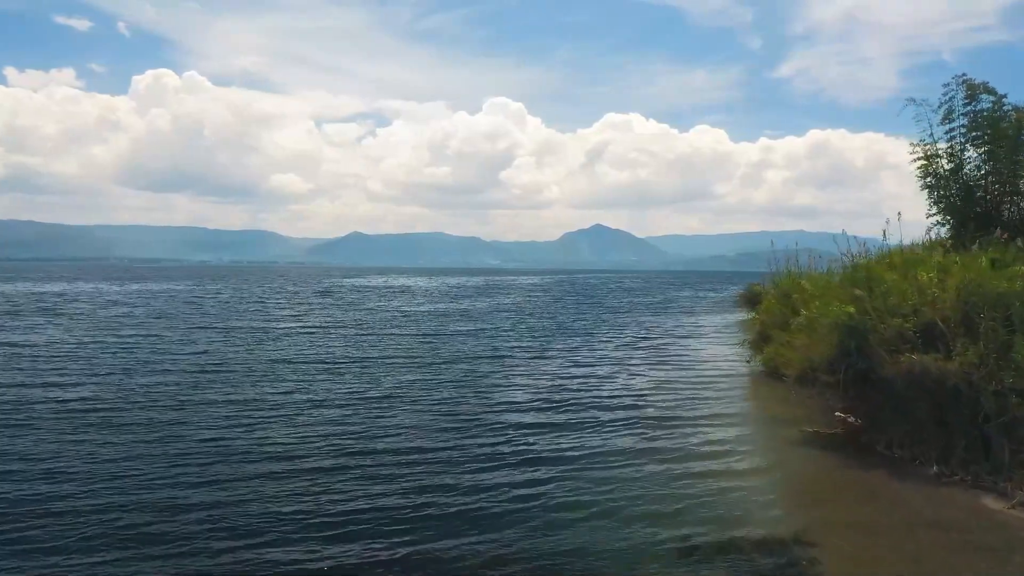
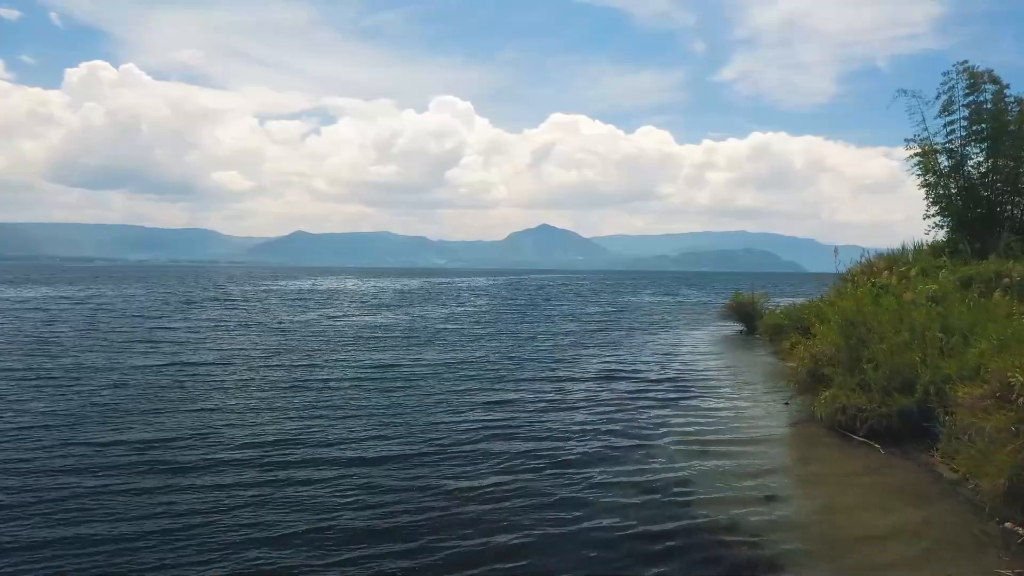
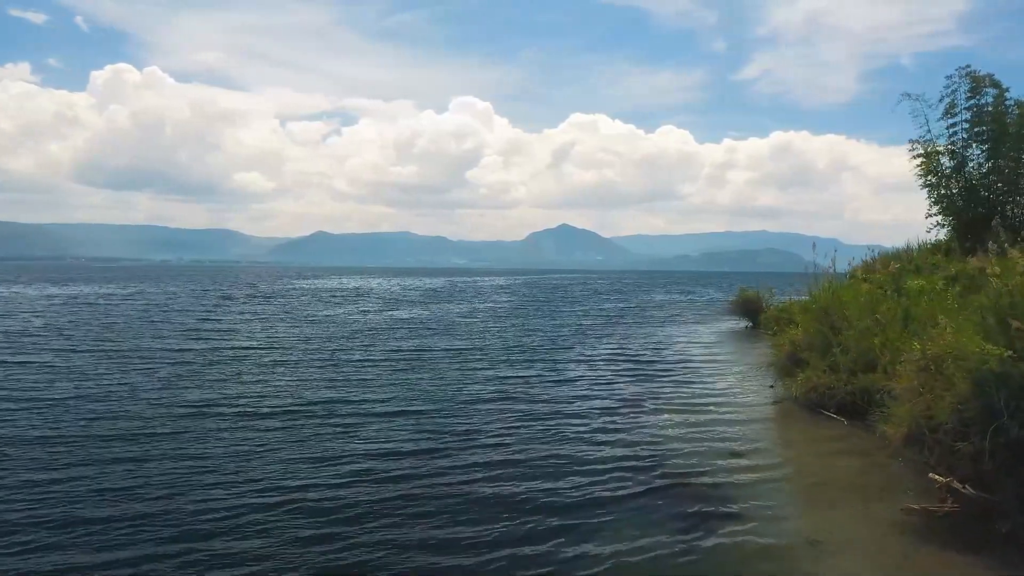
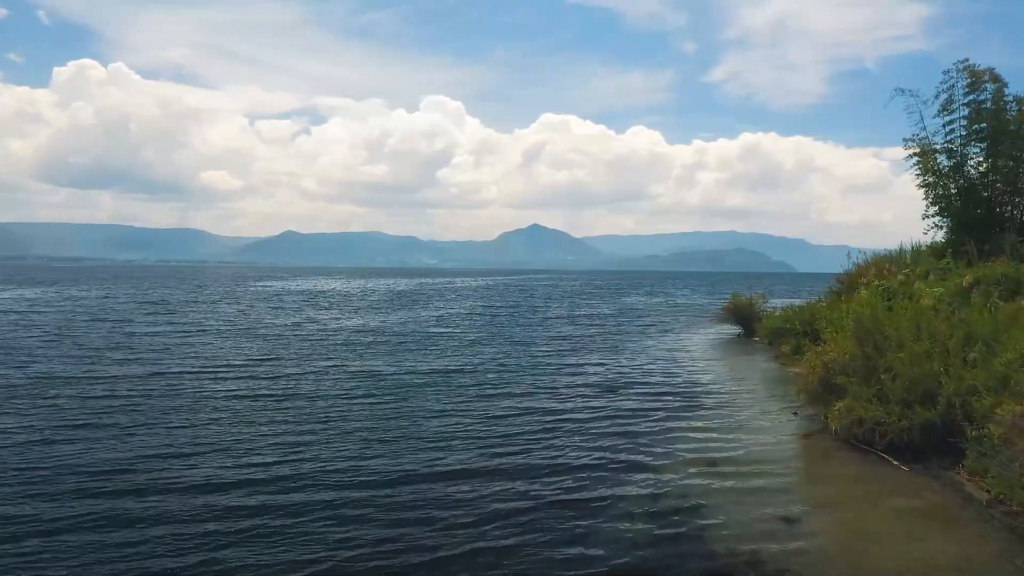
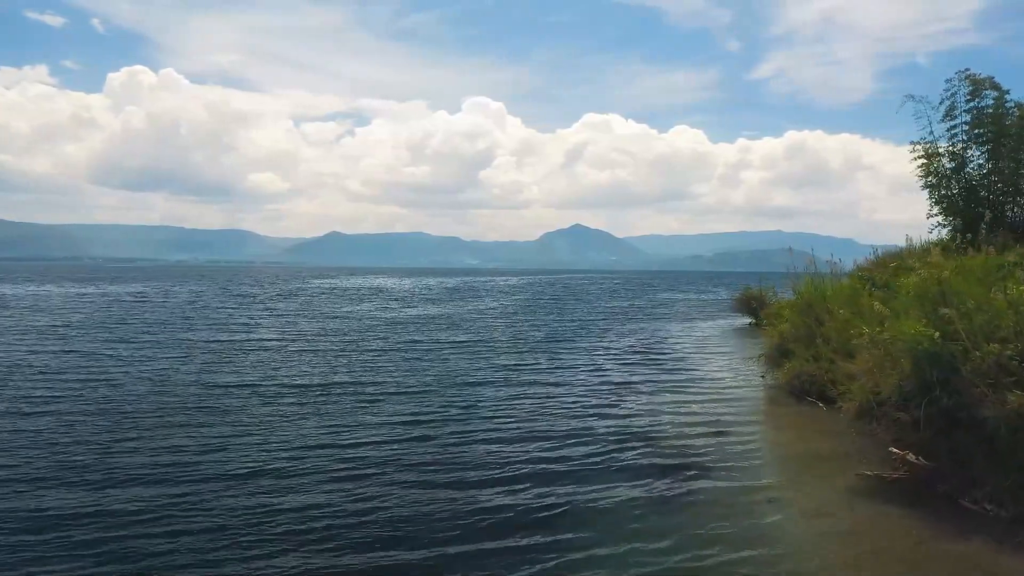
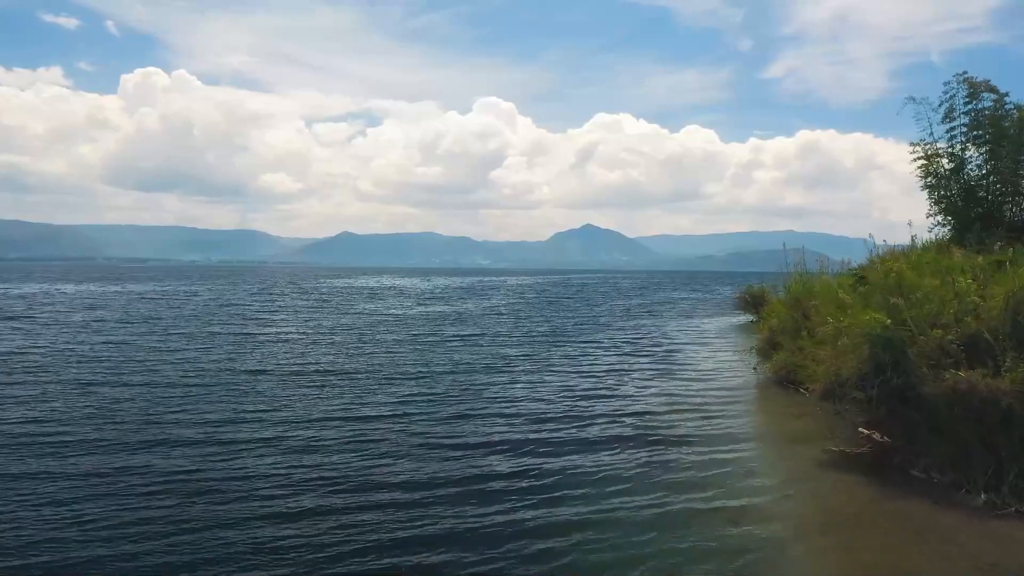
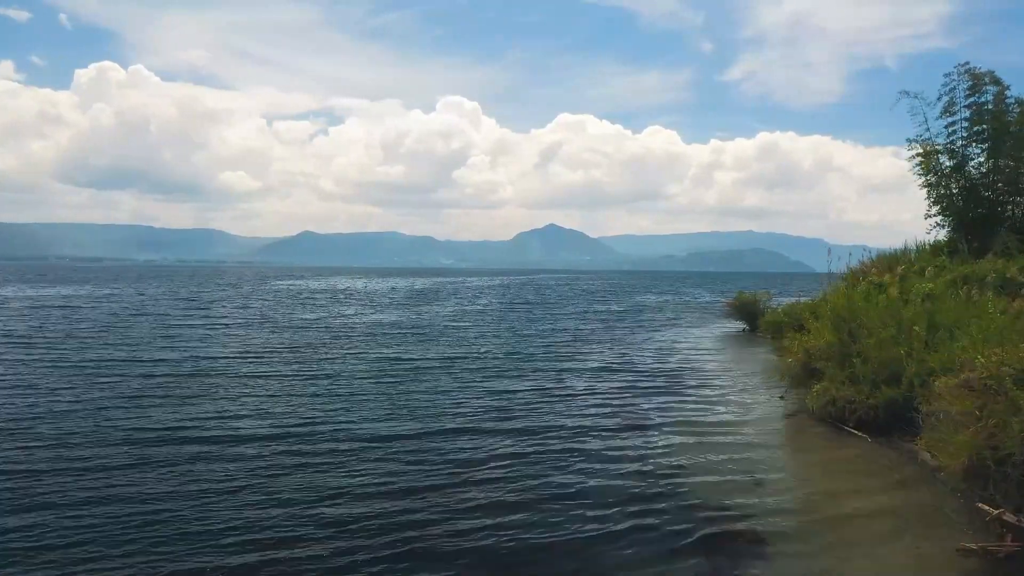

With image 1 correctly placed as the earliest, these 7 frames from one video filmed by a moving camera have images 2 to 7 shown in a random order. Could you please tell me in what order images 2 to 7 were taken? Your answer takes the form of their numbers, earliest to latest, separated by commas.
6, 5, 3, 7, 2, 4
